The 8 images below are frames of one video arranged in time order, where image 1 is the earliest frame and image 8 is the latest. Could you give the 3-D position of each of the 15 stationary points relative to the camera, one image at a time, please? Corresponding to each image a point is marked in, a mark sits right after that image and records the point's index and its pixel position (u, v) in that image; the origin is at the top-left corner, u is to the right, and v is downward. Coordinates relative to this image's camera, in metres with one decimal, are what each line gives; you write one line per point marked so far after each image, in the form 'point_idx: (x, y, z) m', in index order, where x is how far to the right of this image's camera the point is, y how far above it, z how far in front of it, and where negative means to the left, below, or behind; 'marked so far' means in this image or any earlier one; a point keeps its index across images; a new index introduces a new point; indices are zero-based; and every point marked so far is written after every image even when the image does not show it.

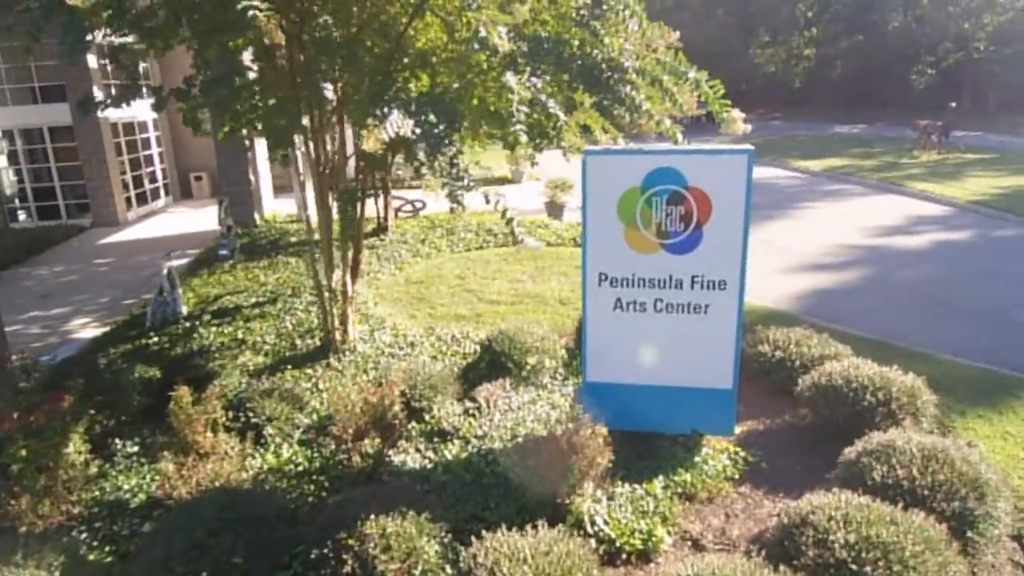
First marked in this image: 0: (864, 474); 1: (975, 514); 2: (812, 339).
0: (+2.3, -1.2, +4.1) m
1: (+2.8, -1.4, +3.8) m
2: (+2.8, -0.5, +6.0) m
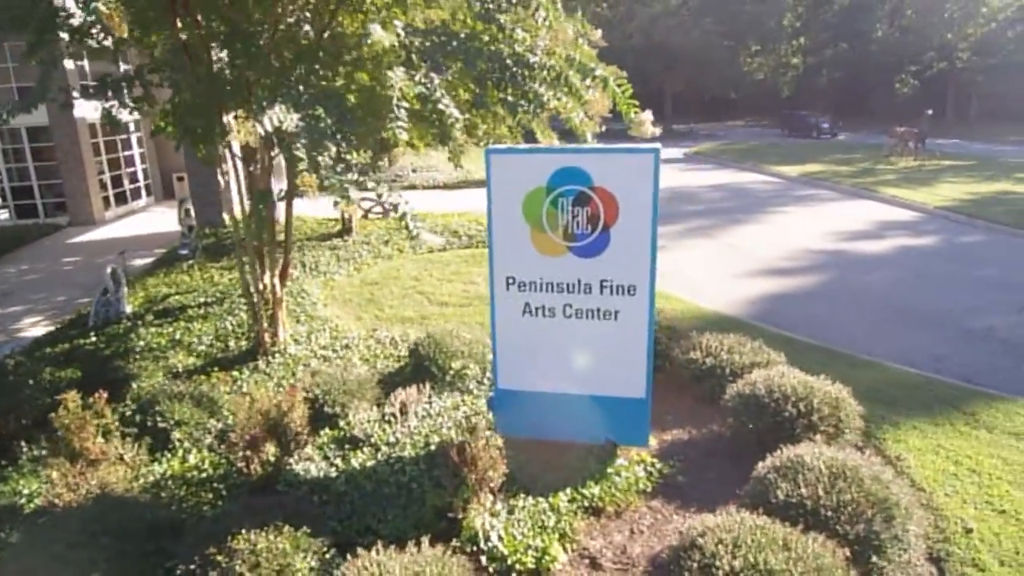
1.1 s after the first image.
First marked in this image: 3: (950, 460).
0: (+1.5, -1.3, +3.8) m
1: (+2.0, -1.4, +3.5) m
2: (+2.0, -0.5, +5.7) m
3: (+3.2, -1.2, +4.6) m
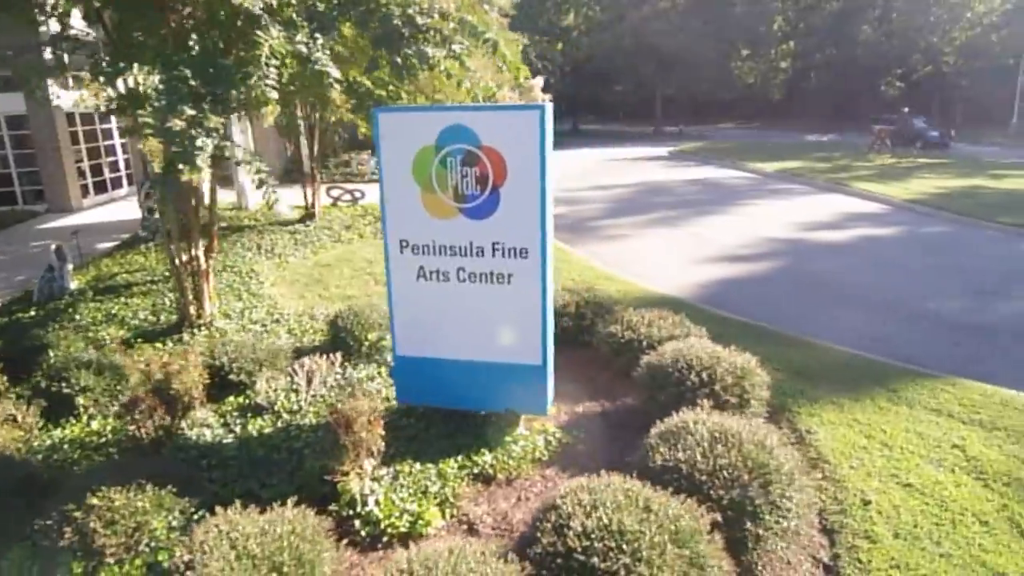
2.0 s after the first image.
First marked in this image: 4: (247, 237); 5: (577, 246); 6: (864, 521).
0: (+0.8, -1.0, +3.6) m
1: (+1.2, -1.1, +3.3) m
2: (+1.3, -0.3, +5.5) m
3: (+2.4, -1.0, +4.4) m
4: (-4.7, +0.9, +11.4) m
5: (+1.0, +0.7, +10.3) m
6: (+2.0, -1.3, +3.6) m
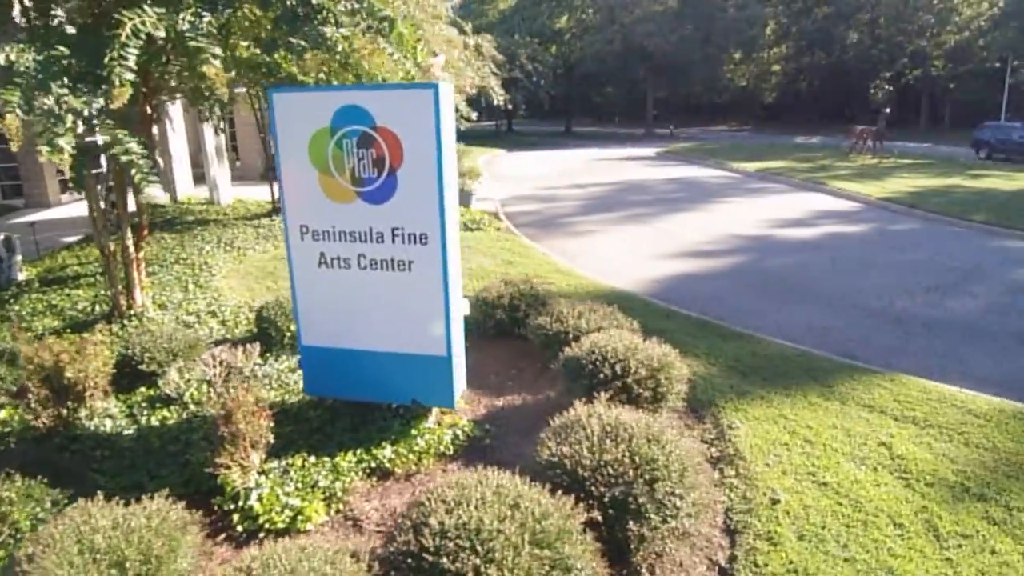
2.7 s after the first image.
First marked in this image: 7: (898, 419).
0: (+0.1, -0.9, +3.4) m
1: (+0.6, -1.0, +3.0) m
2: (+0.7, -0.2, +5.2) m
3: (+1.8, -0.9, +4.2) m
4: (-5.3, +1.0, +11.2) m
5: (+0.5, +0.8, +10.1) m
6: (+1.3, -1.2, +3.4) m
7: (+2.5, -0.9, +4.2) m
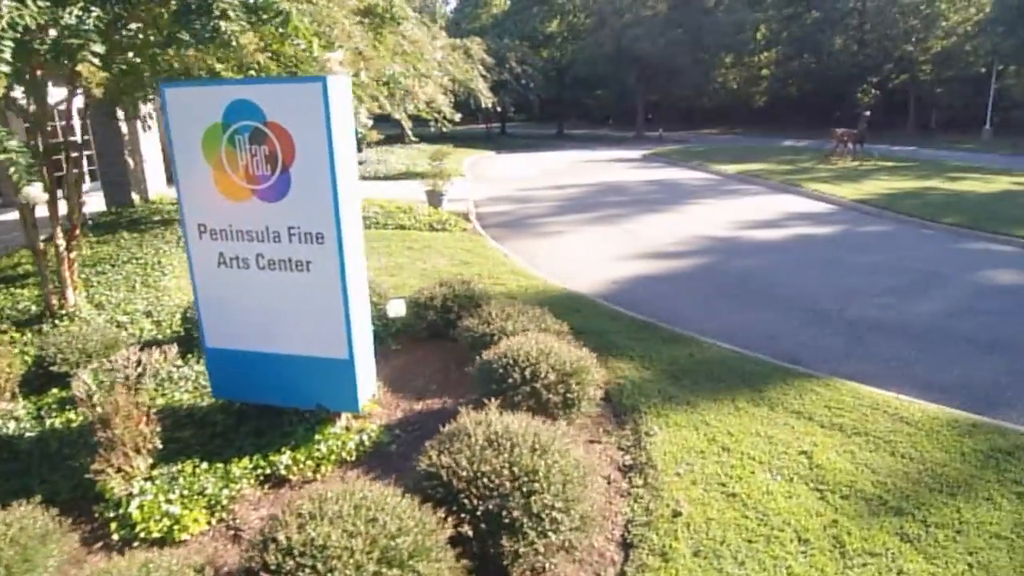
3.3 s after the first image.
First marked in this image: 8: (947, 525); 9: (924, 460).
0: (-0.5, -0.9, +3.2) m
1: (0.0, -1.0, +2.8) m
2: (+0.1, -0.2, +5.0) m
3: (+1.2, -0.9, +3.9) m
4: (-5.8, +1.0, +11.0) m
5: (-0.1, +0.7, +9.9) m
6: (+0.8, -1.2, +3.2) m
7: (+2.0, -0.9, +4.0) m
8: (+2.2, -1.2, +3.2) m
9: (+2.4, -1.0, +3.7) m
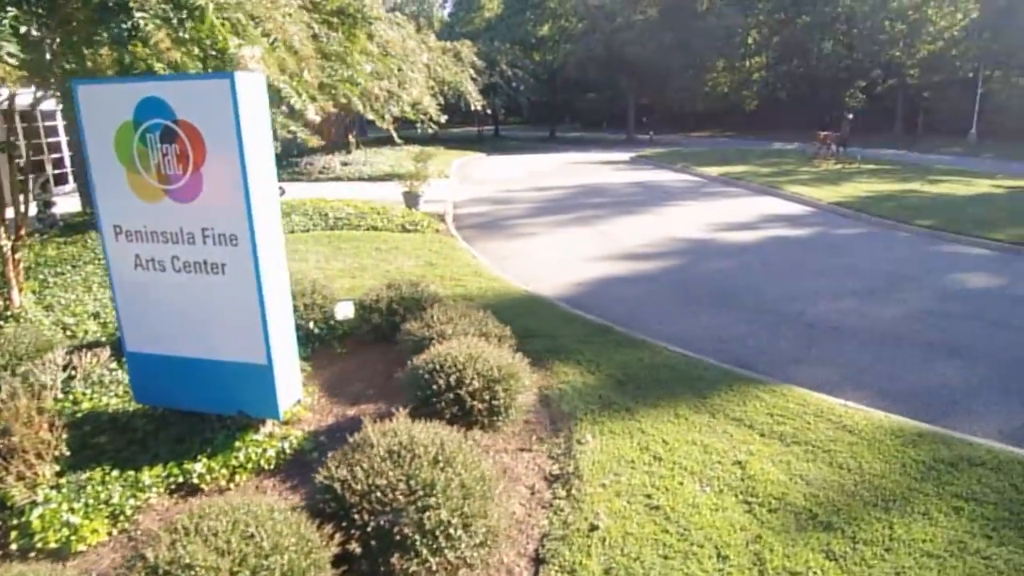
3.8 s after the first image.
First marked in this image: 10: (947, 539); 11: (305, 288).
0: (-0.9, -0.9, +3.0) m
1: (-0.4, -1.0, +2.6) m
2: (-0.3, -0.2, +4.9) m
3: (+0.7, -0.9, +3.8) m
4: (-6.3, +1.0, +10.9) m
5: (-0.5, +0.7, +9.7) m
6: (+0.3, -1.2, +3.0) m
7: (+1.5, -0.9, +3.9) m
8: (+1.7, -1.2, +3.0) m
9: (+1.9, -1.0, +3.5) m
10: (+2.1, -1.2, +3.0) m
11: (-1.8, 0.0, +5.5) m
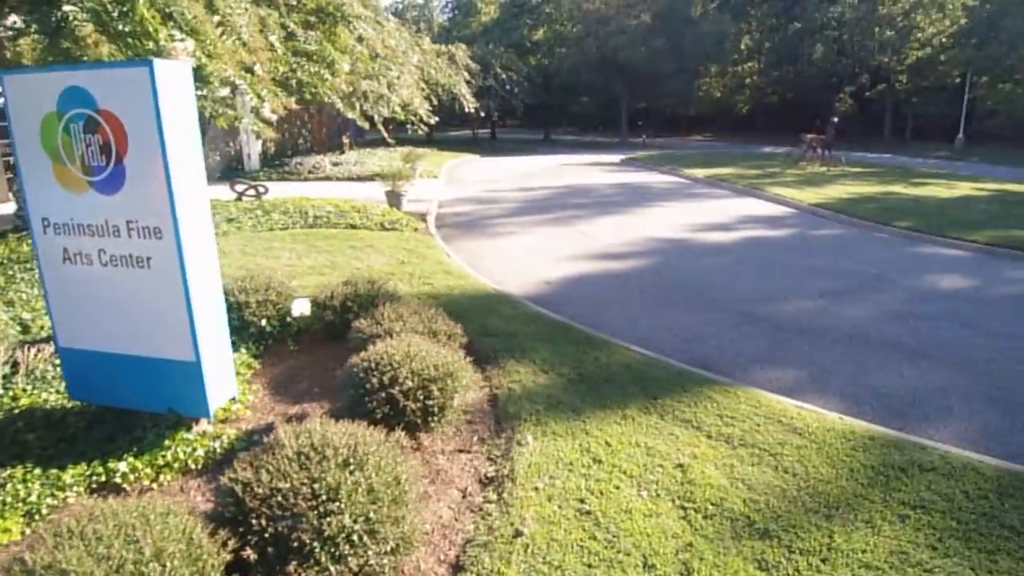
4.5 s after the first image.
0: (-1.3, -0.8, +2.9) m
1: (-0.8, -1.0, +2.5) m
2: (-0.7, -0.2, +4.7) m
3: (+0.4, -0.9, +3.6) m
4: (-6.6, +1.0, +10.8) m
5: (-0.8, +0.7, +9.6) m
6: (-0.1, -1.2, +2.9) m
7: (+1.1, -0.9, +3.7) m
8: (+1.3, -1.2, +2.9) m
9: (+1.5, -1.0, +3.3) m
10: (+1.7, -1.2, +2.9) m
11: (-2.1, 0.0, +5.4) m
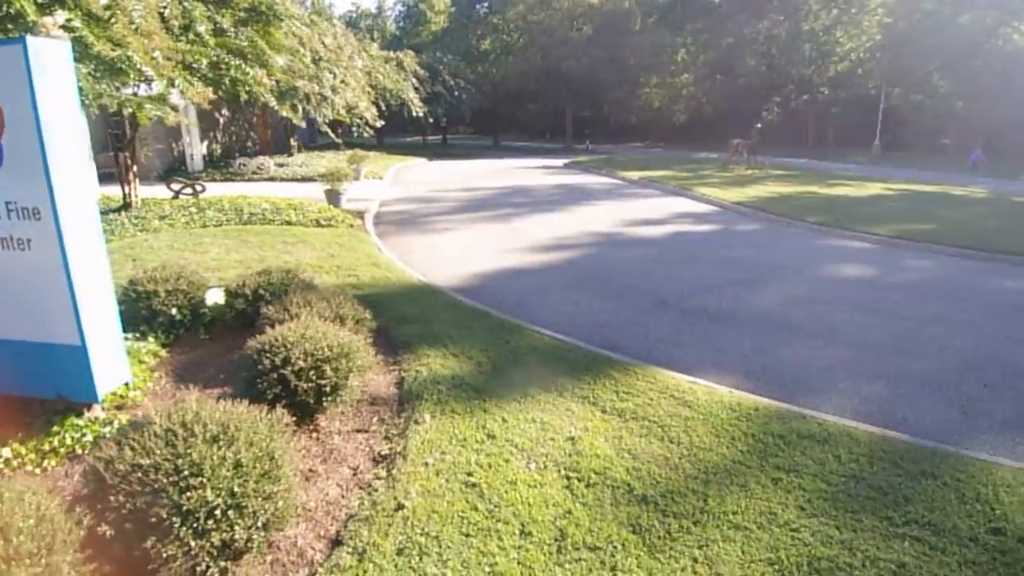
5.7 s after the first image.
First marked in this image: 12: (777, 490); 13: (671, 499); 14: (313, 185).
0: (-1.8, -0.7, +2.8) m
1: (-1.3, -0.9, +2.5) m
2: (-1.3, -0.1, +4.7) m
3: (-0.2, -0.8, +3.7) m
4: (-7.6, +1.0, +10.4) m
5: (-1.8, +0.8, +9.6) m
6: (-0.6, -1.1, +2.9) m
7: (+0.6, -0.7, +3.8) m
8: (+0.8, -1.0, +2.9) m
9: (+1.0, -0.8, +3.4) m
10: (+1.1, -1.0, +3.0) m
11: (-2.8, +0.1, +5.3) m
12: (+1.3, -1.0, +3.1) m
13: (+0.8, -1.0, +3.1) m
14: (-4.5, +2.4, +15.0) m
